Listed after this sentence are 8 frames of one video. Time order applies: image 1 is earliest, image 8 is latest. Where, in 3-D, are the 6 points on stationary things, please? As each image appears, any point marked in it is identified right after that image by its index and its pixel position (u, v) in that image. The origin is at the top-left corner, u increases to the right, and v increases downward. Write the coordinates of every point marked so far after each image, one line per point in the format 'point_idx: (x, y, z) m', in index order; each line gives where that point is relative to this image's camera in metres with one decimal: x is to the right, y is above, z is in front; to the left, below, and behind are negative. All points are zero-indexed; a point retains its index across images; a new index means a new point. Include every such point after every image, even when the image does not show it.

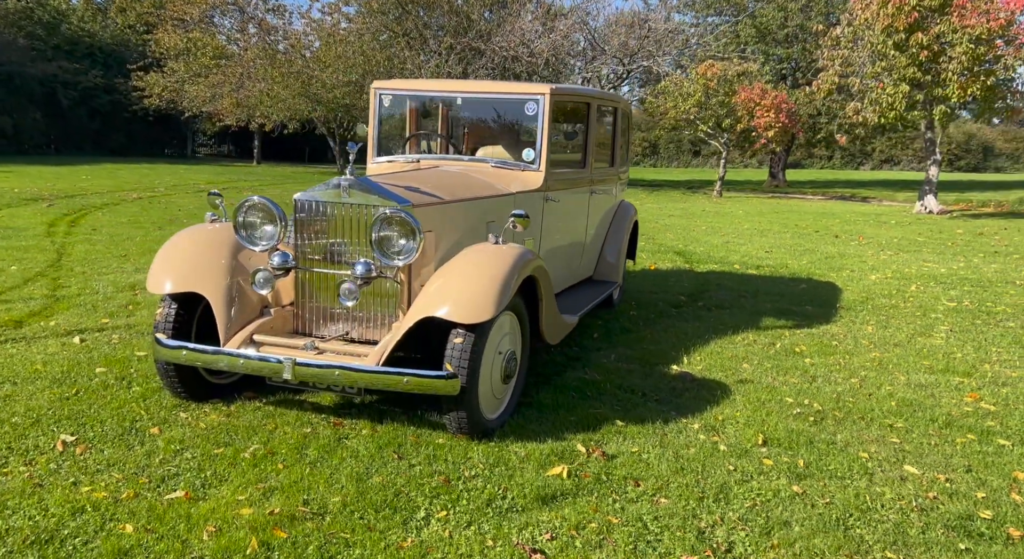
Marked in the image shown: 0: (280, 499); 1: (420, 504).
0: (-1.1, -1.1, +4.5) m
1: (-0.4, -1.1, +4.5) m
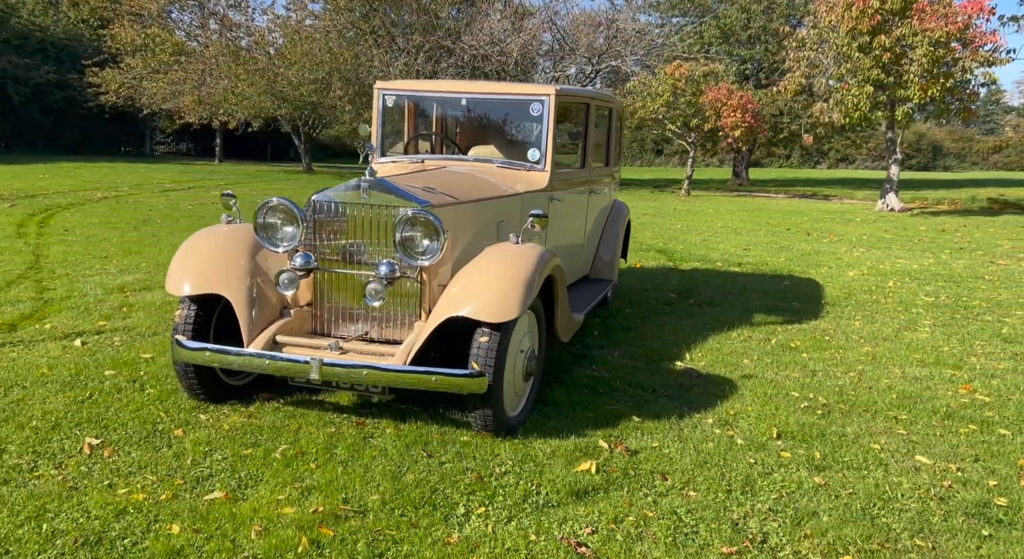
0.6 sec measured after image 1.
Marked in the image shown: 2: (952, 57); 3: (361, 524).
0: (-0.9, -1.1, +4.6) m
1: (-0.3, -1.1, +4.6) m
2: (+8.0, +4.0, +17.2) m
3: (-0.7, -1.1, +4.3) m
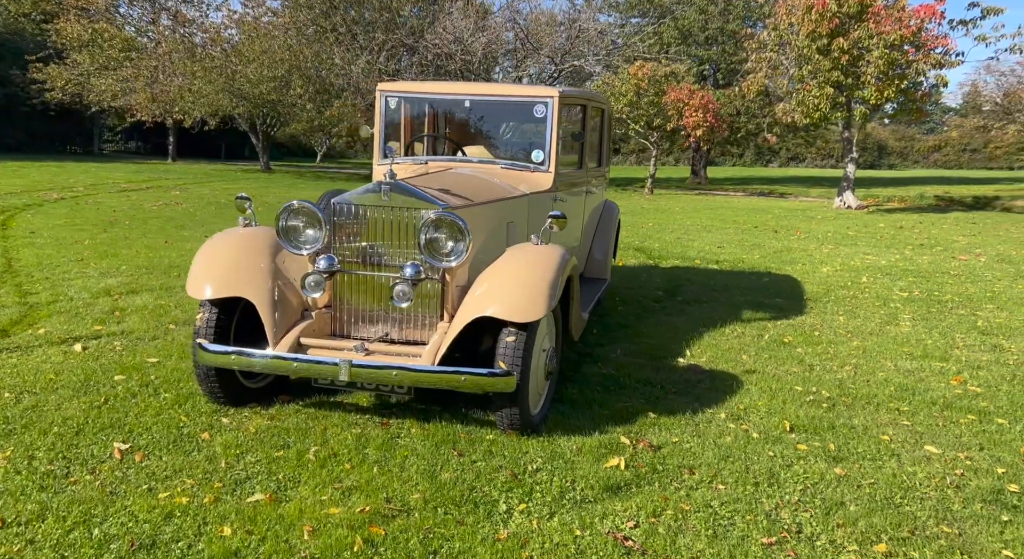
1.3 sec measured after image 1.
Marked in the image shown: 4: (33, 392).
0: (-0.7, -1.1, +4.6) m
1: (-0.1, -1.1, +4.7) m
2: (+7.4, +4.1, +17.8) m
3: (-0.5, -1.1, +4.4) m
4: (-3.1, -0.7, +6.0) m
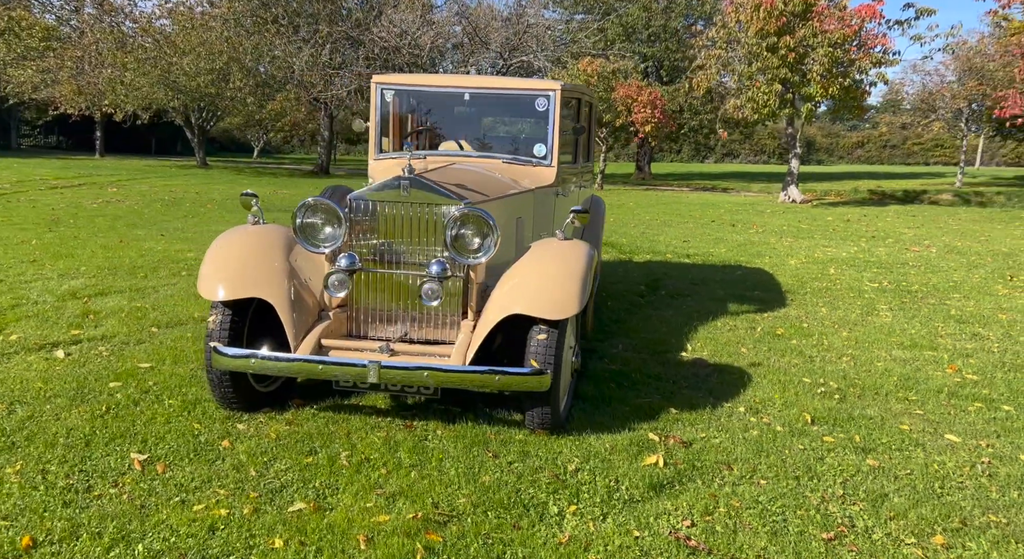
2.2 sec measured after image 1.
0: (-0.5, -1.1, +4.5) m
1: (+0.2, -1.1, +4.6) m
2: (+6.5, +4.3, +18.2) m
3: (-0.2, -1.1, +4.2) m
4: (-2.9, -0.7, +5.7) m
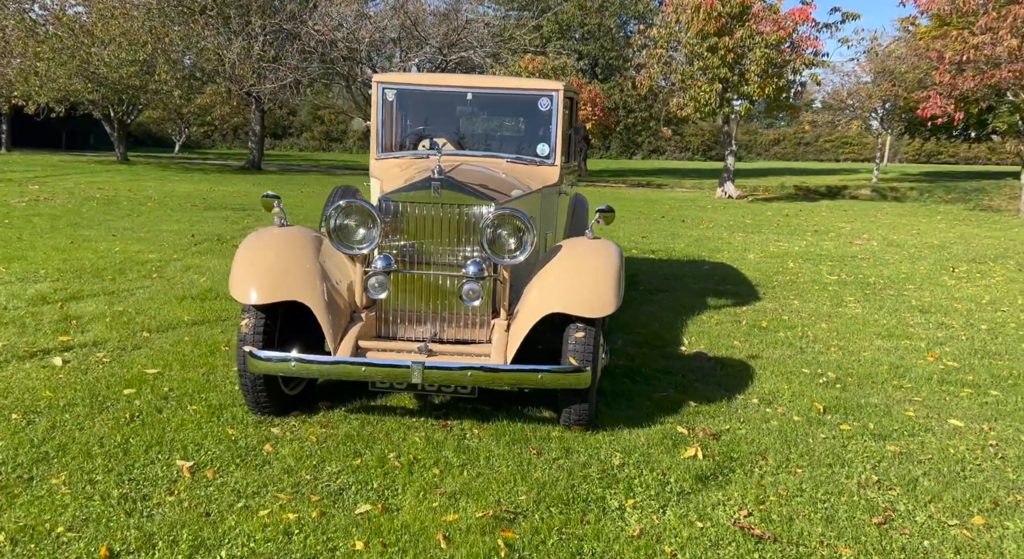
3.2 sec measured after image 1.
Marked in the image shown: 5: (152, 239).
0: (-0.2, -1.1, +4.5) m
1: (+0.4, -1.1, +4.7) m
2: (+5.4, +4.4, +18.8) m
3: (+0.1, -1.1, +4.3) m
4: (-2.7, -0.8, +5.5) m
5: (-4.8, +0.5, +12.7) m
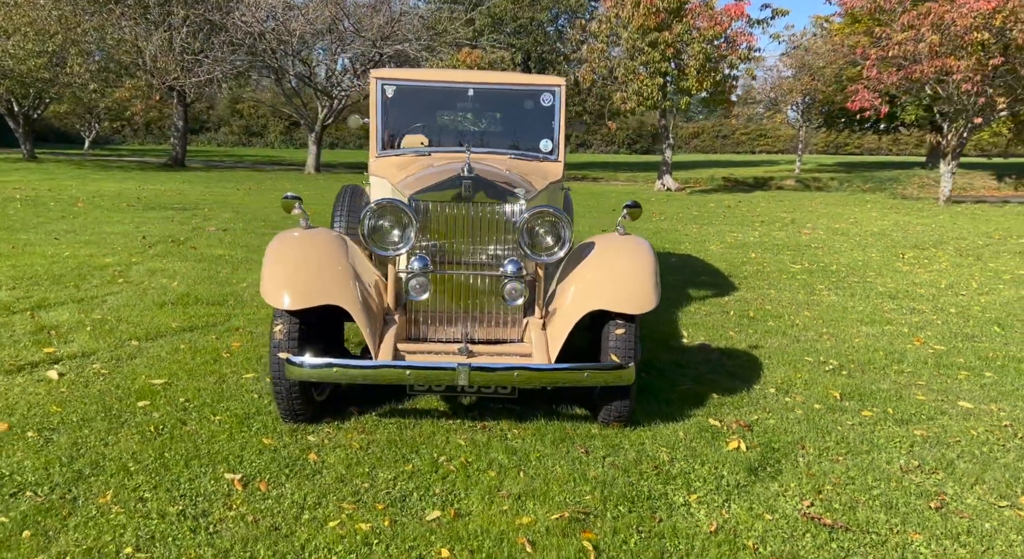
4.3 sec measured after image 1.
0: (+0.1, -1.1, +4.4) m
1: (+0.8, -1.0, +4.7) m
2: (+4.2, +4.6, +19.2) m
3: (+0.4, -1.1, +4.3) m
4: (-2.5, -0.8, +5.2) m
5: (-5.3, +0.5, +12.1) m
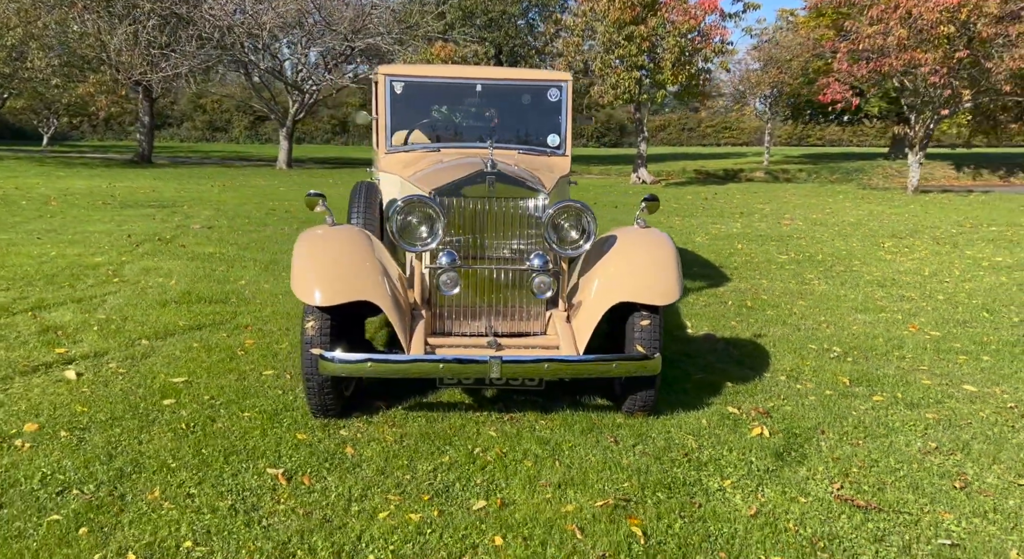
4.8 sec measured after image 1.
0: (+0.3, -1.0, +4.5) m
1: (+0.9, -1.0, +4.8) m
2: (+3.8, +4.8, +19.4) m
3: (+0.7, -1.1, +4.4) m
4: (-2.3, -0.8, +5.2) m
5: (-5.4, +0.5, +12.0) m
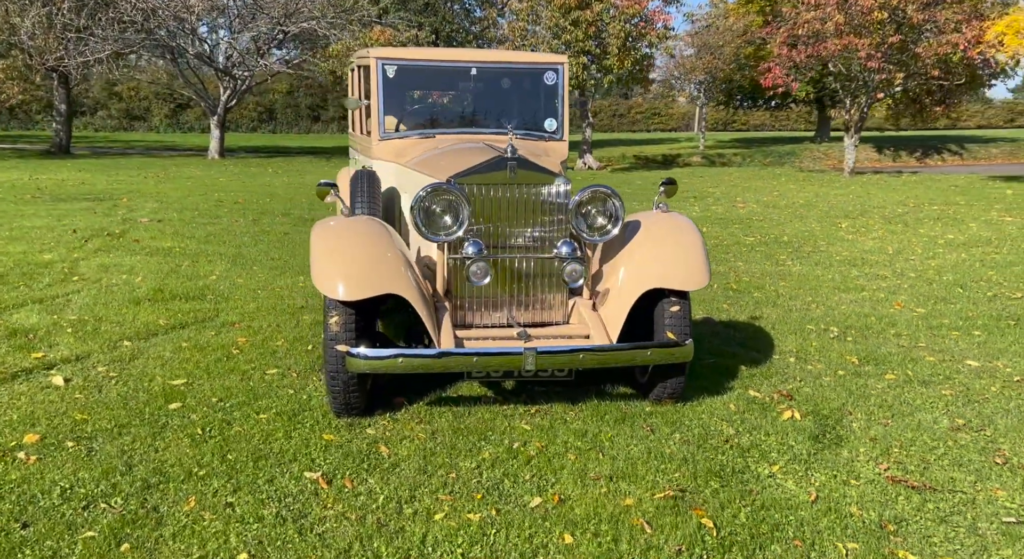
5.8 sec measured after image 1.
0: (+0.6, -1.0, +4.4) m
1: (+1.2, -0.9, +4.7) m
2: (+2.6, +5.1, +19.4) m
3: (+0.9, -1.0, +4.3) m
4: (-2.1, -0.8, +4.8) m
5: (-5.8, +0.5, +11.3) m
